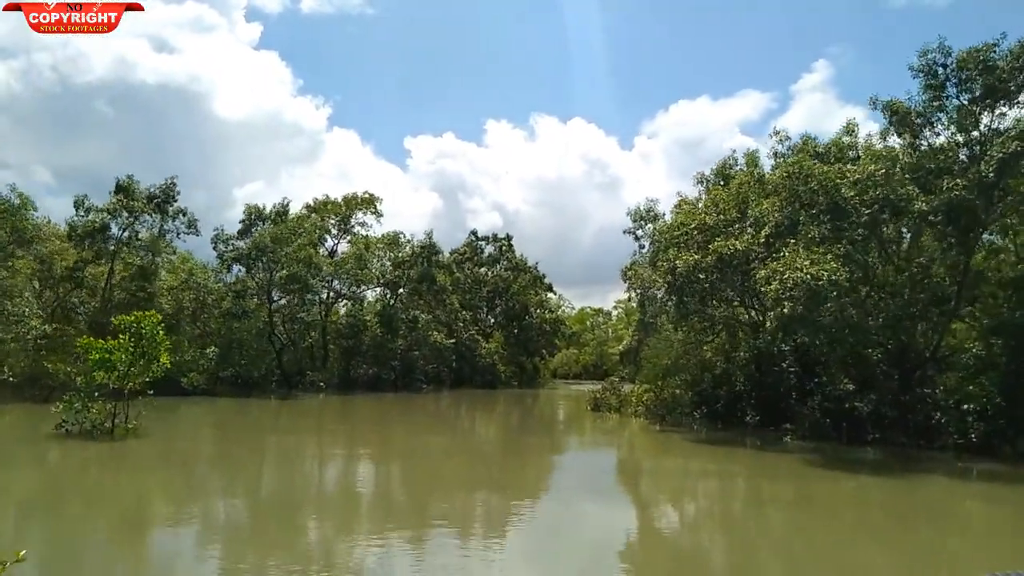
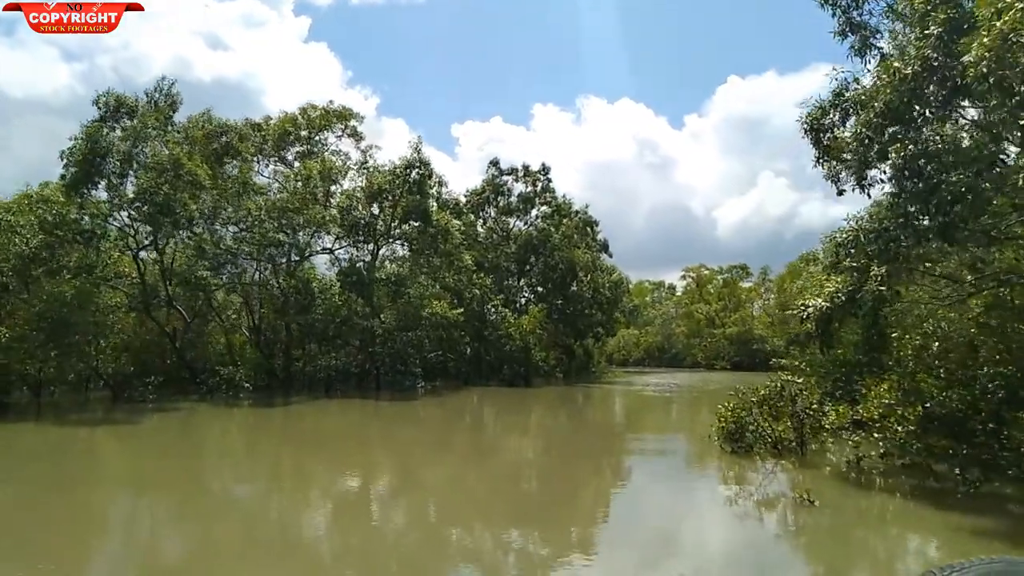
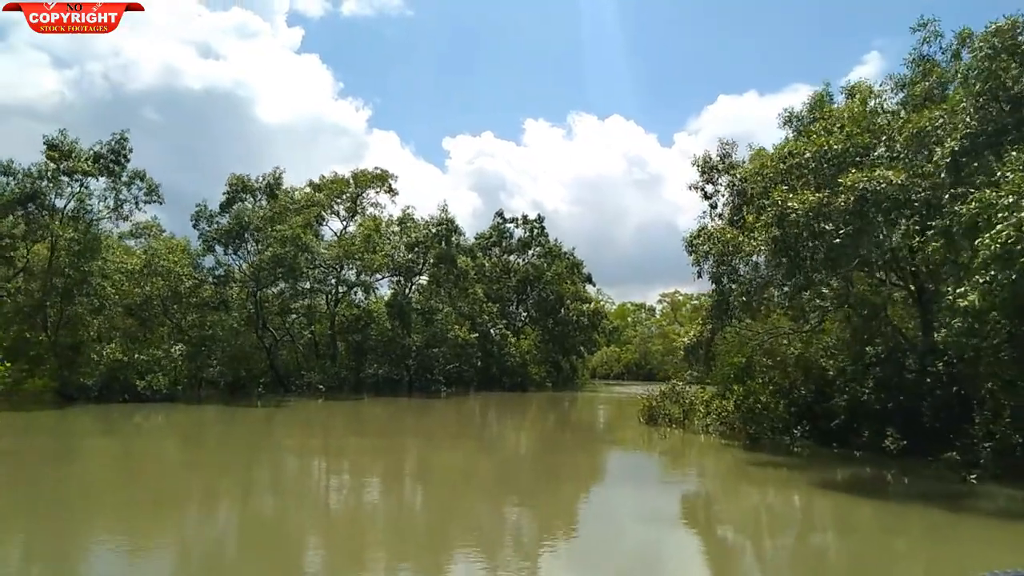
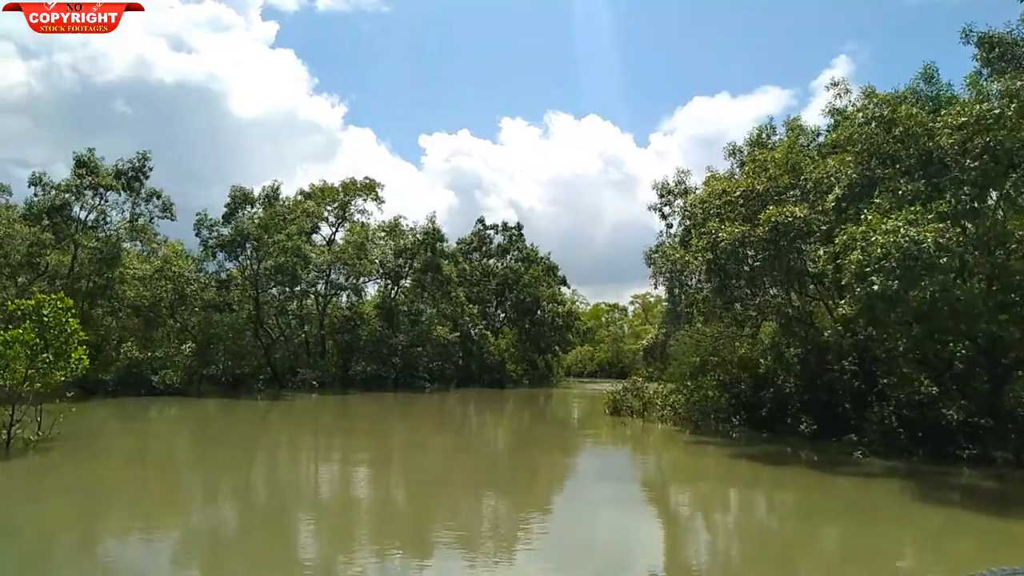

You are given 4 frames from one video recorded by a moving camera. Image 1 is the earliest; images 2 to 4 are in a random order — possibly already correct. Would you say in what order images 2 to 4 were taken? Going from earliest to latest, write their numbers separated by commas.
4, 3, 2
